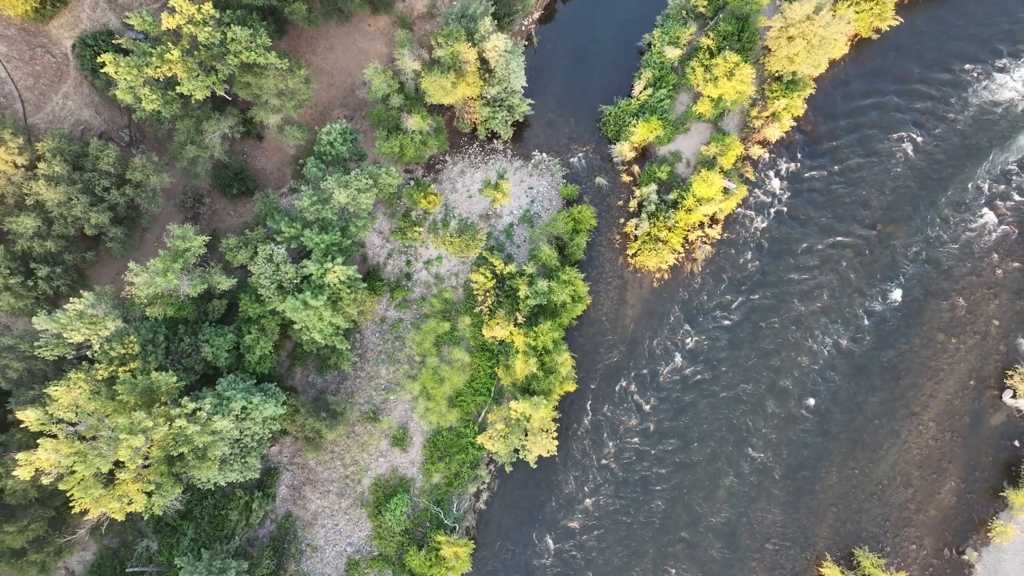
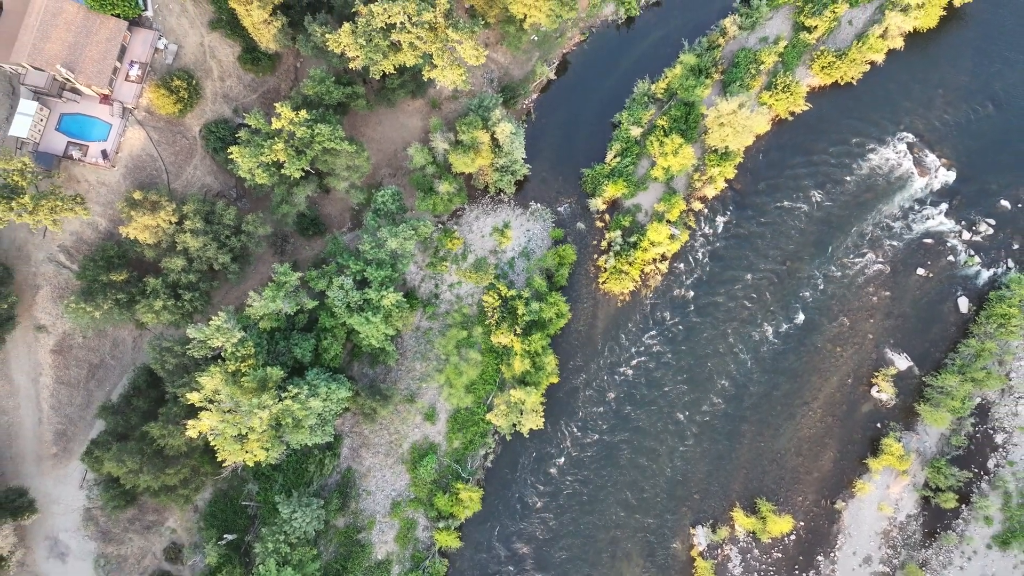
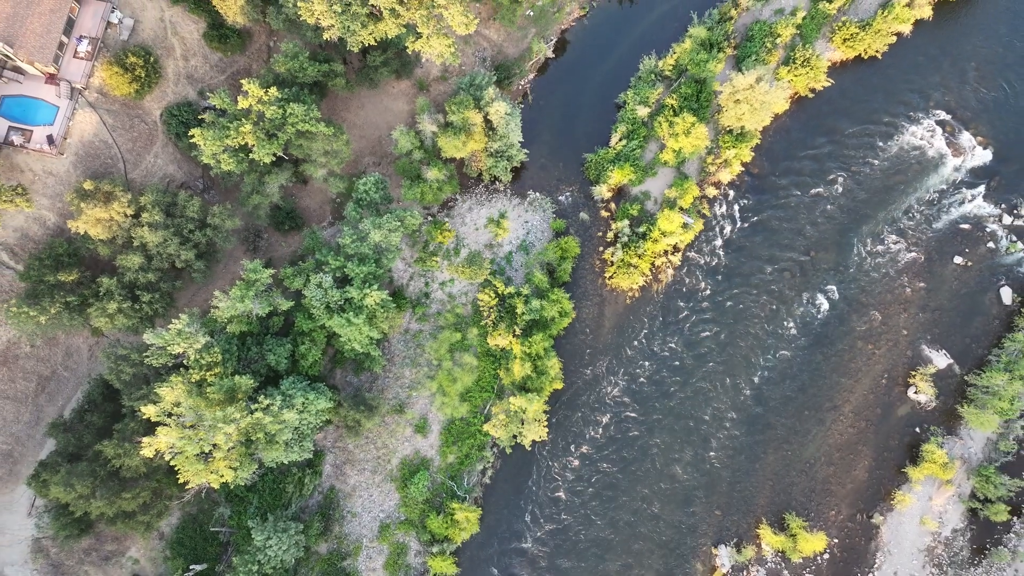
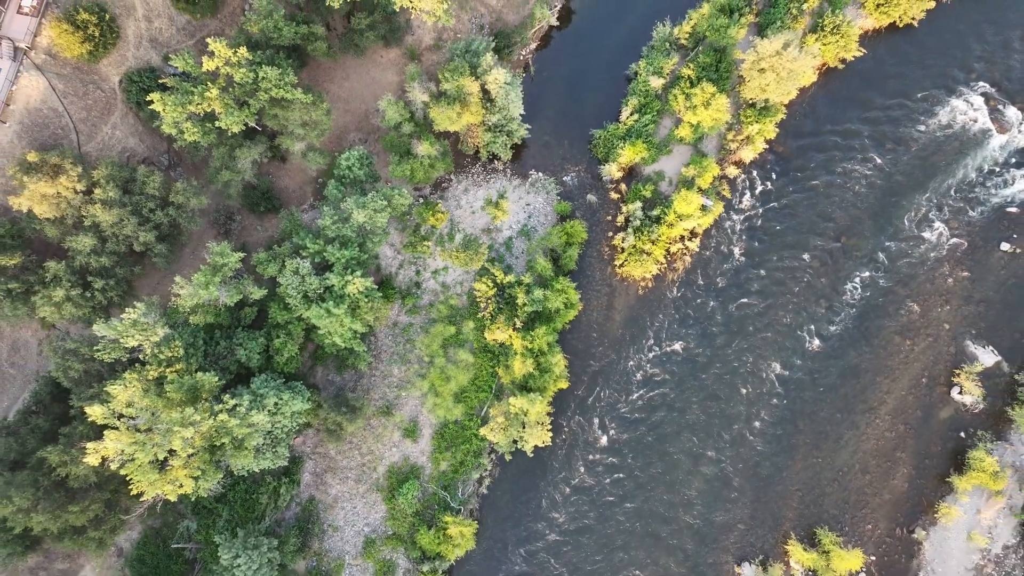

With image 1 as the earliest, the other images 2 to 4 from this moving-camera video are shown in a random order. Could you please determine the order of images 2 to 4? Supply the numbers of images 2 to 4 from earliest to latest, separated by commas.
4, 3, 2
